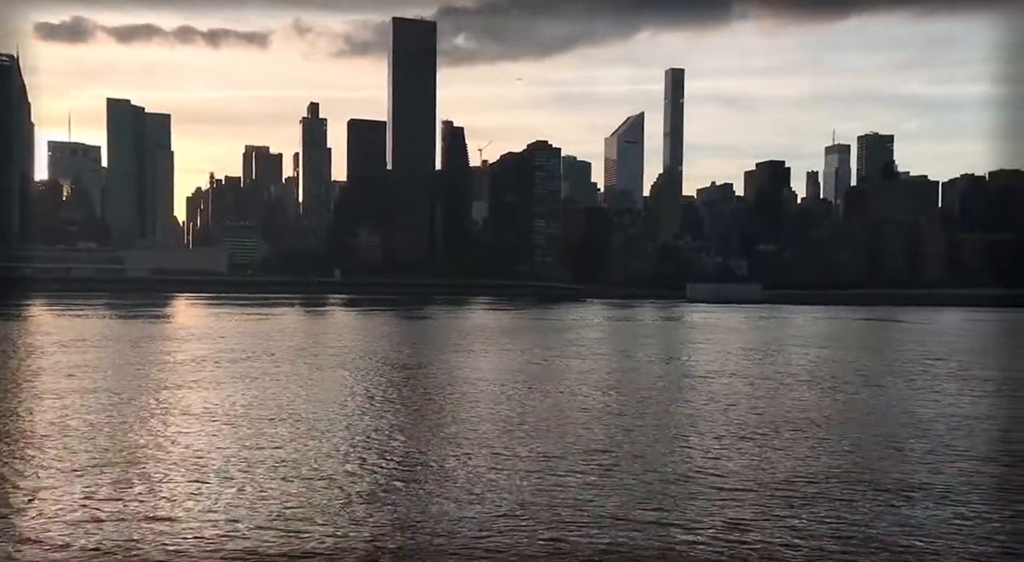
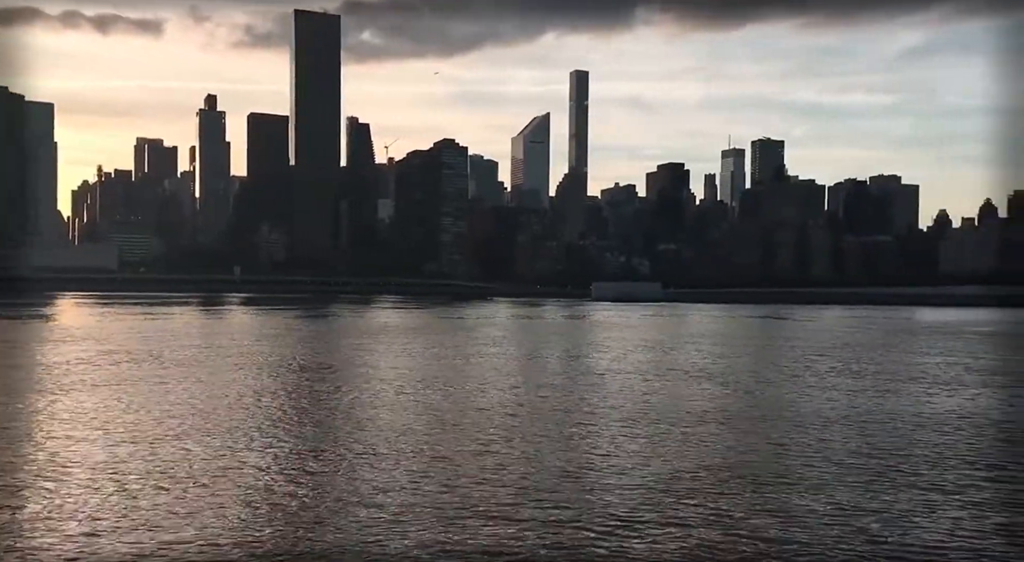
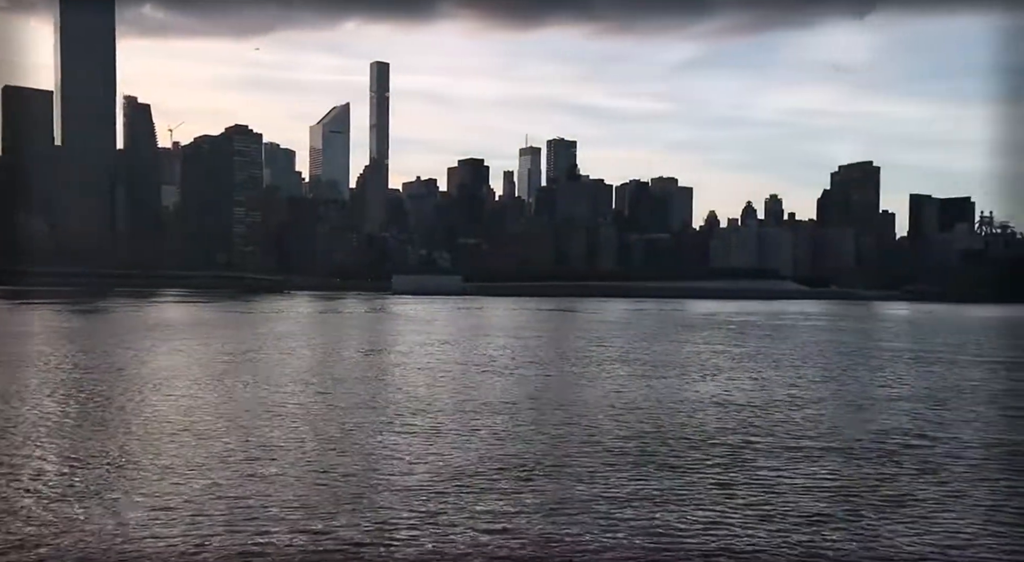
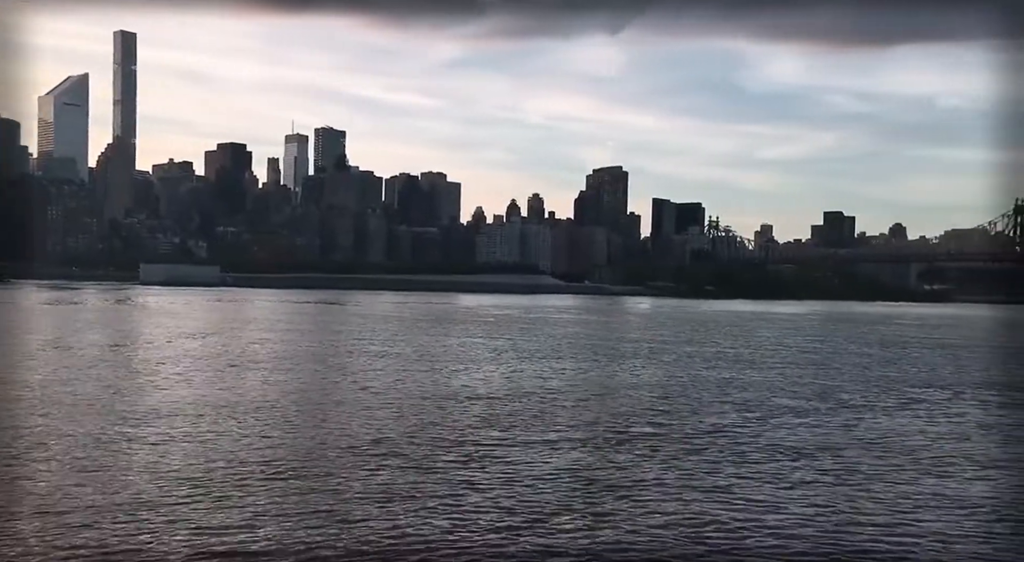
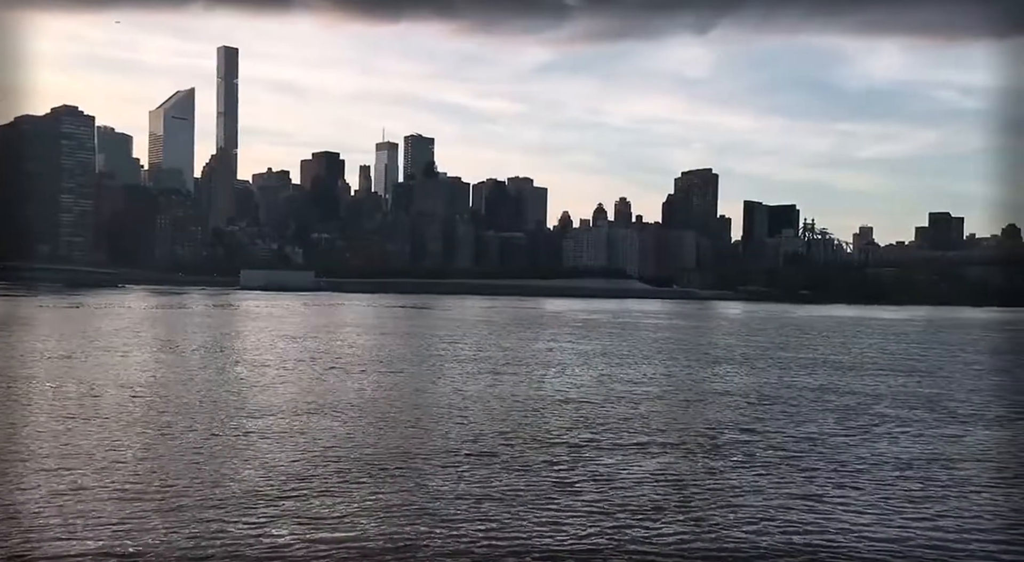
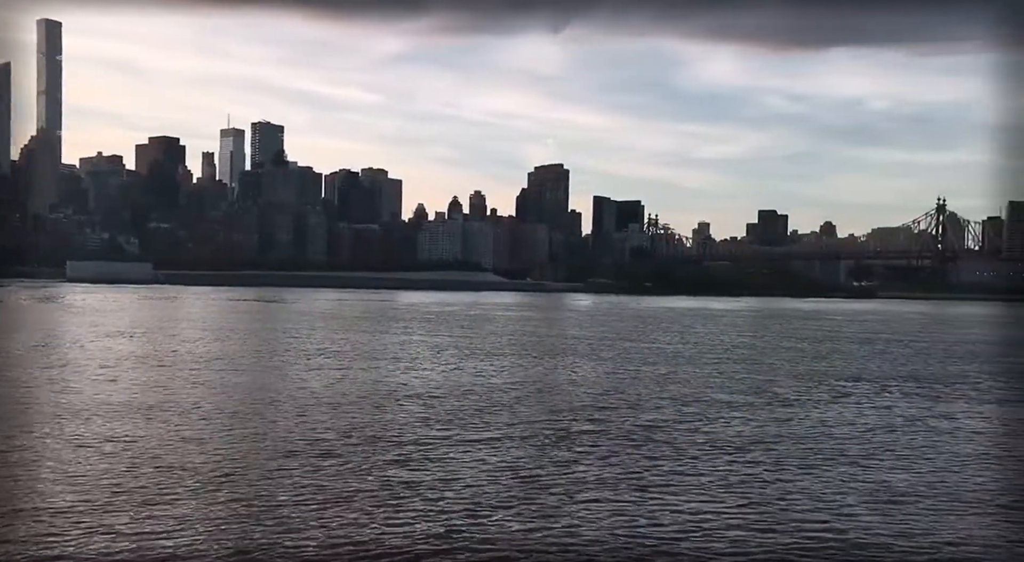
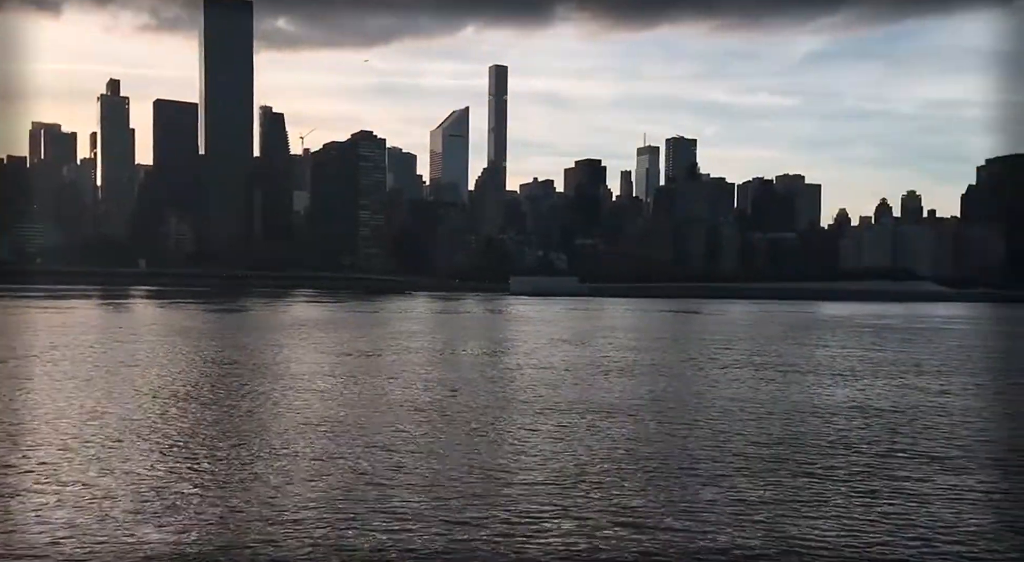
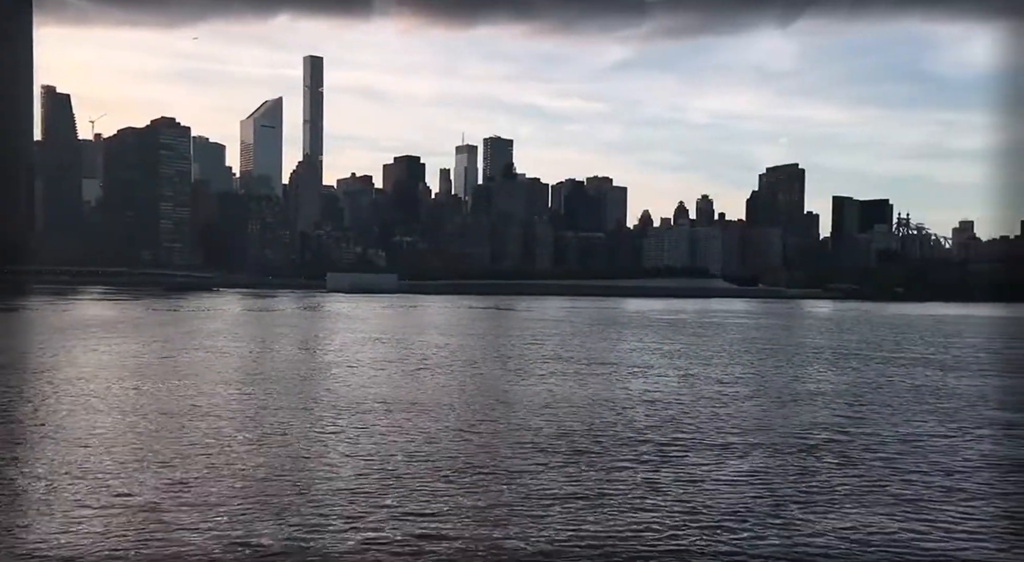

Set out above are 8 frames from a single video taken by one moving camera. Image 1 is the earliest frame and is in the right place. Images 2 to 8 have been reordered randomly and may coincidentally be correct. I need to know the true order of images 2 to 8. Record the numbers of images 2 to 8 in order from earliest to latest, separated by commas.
2, 7, 3, 8, 5, 4, 6
